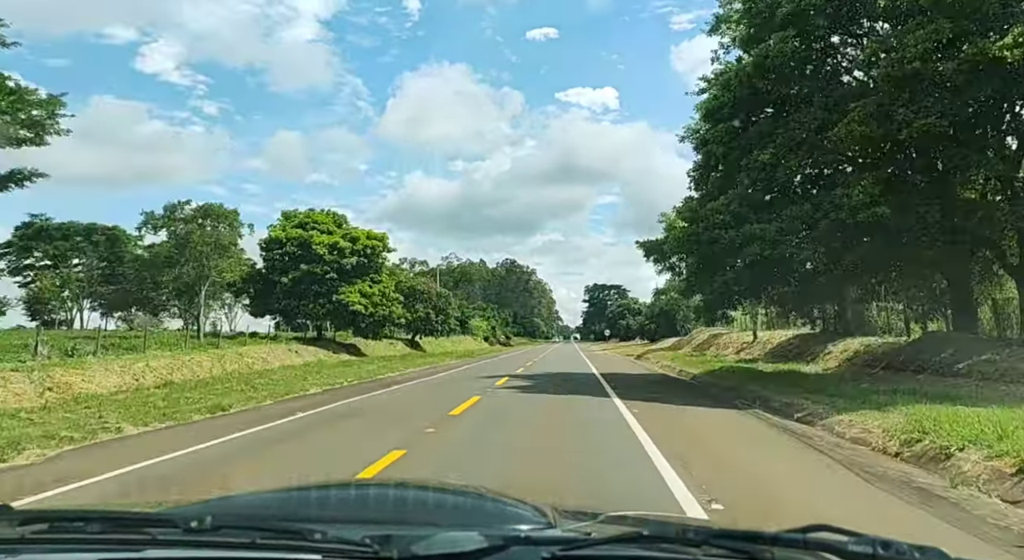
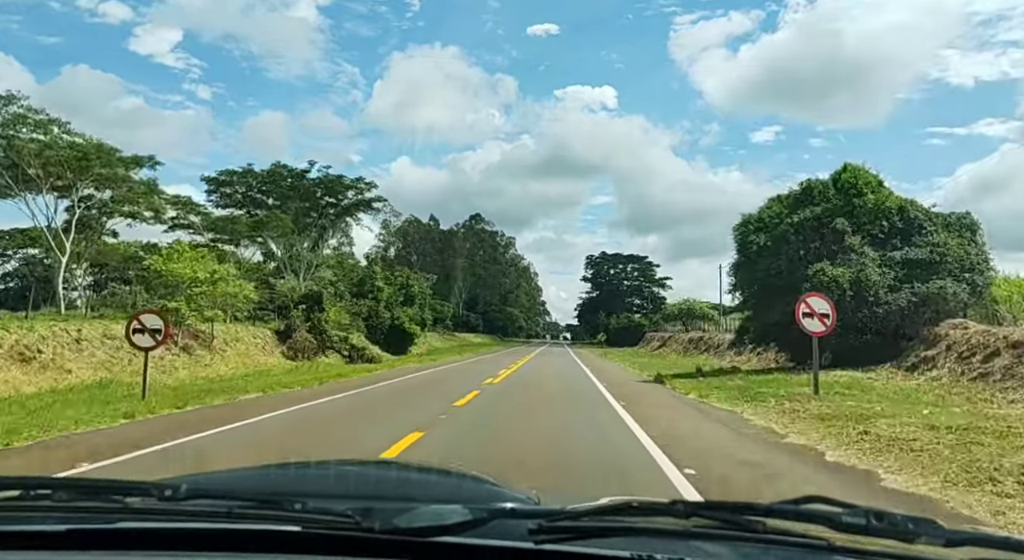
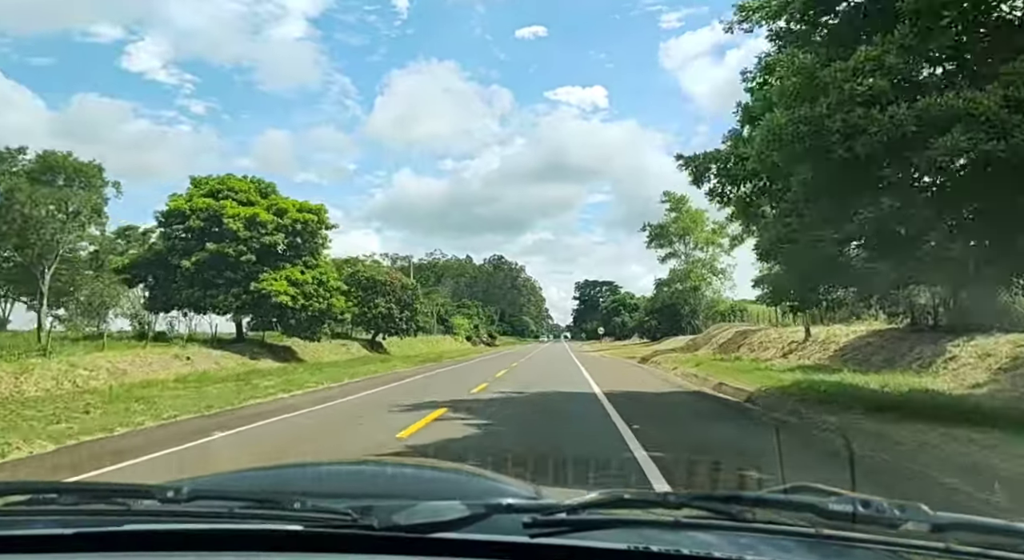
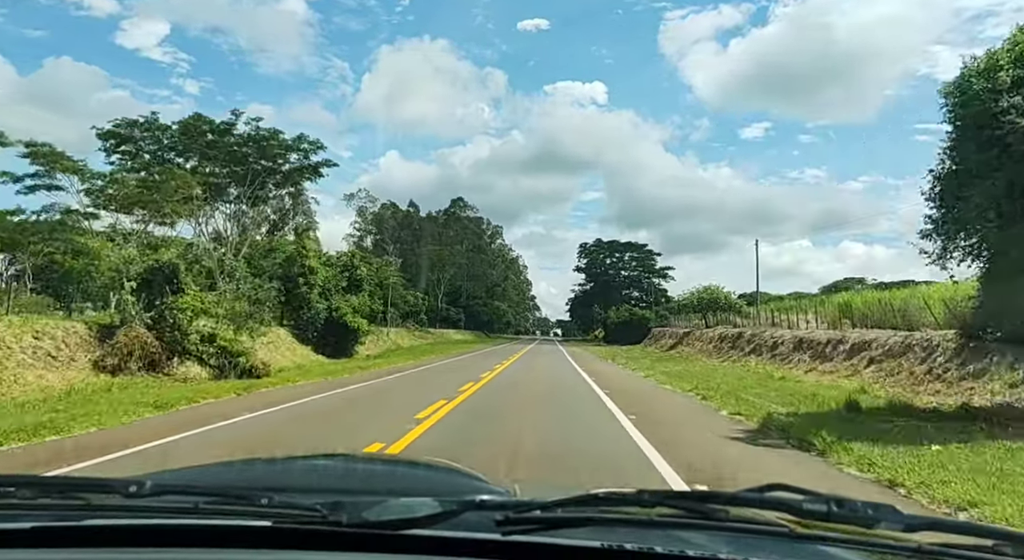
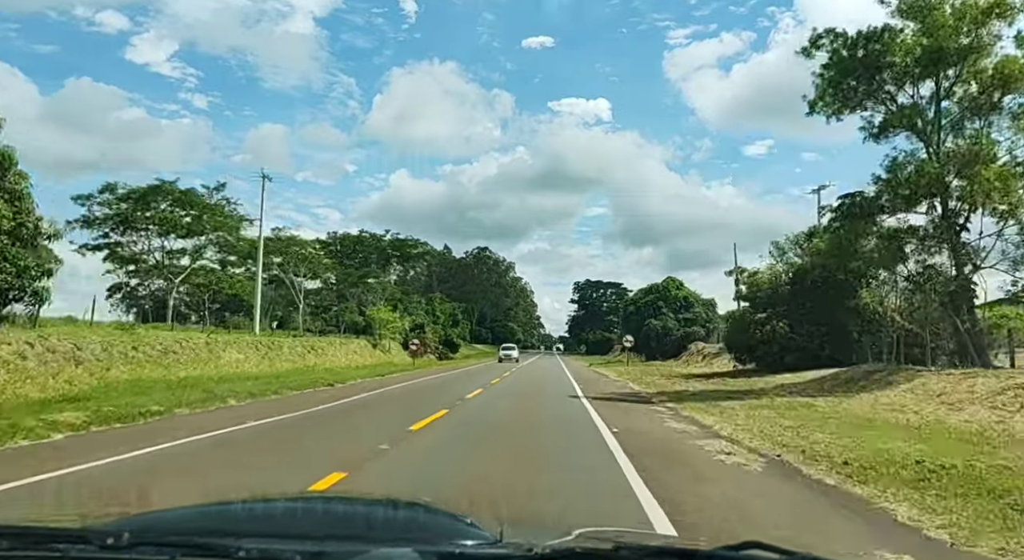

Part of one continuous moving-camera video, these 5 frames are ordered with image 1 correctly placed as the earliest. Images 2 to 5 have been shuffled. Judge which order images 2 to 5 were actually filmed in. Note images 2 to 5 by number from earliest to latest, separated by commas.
3, 5, 2, 4
